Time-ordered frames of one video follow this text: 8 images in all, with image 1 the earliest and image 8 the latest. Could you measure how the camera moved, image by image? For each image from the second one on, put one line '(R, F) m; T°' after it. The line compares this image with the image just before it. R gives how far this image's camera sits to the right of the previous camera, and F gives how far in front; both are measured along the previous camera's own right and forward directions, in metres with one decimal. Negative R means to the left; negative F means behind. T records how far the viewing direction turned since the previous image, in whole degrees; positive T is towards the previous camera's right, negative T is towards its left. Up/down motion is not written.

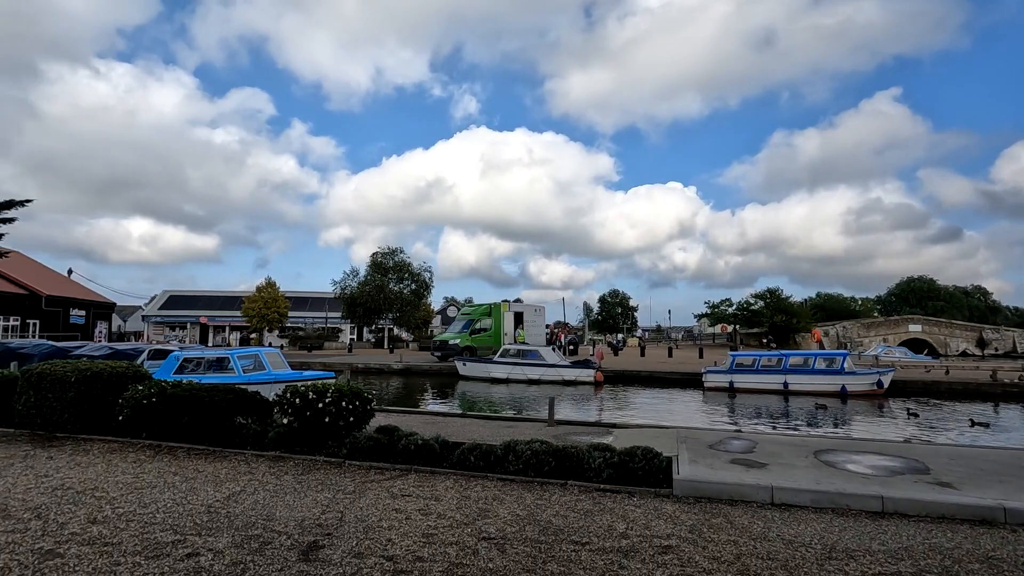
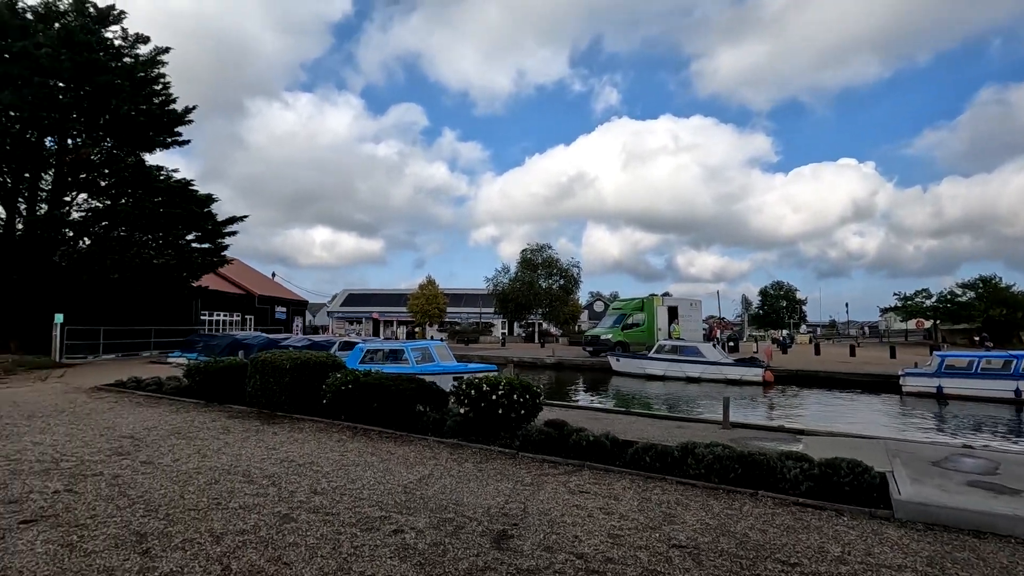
(-0.3, +0.1) m; -15°
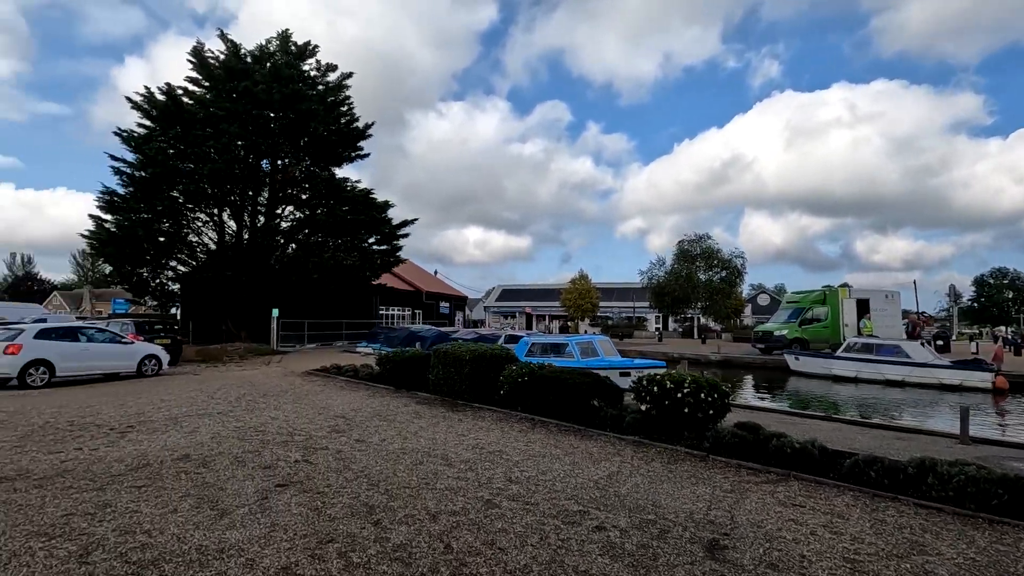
(-0.4, +0.1) m; -16°
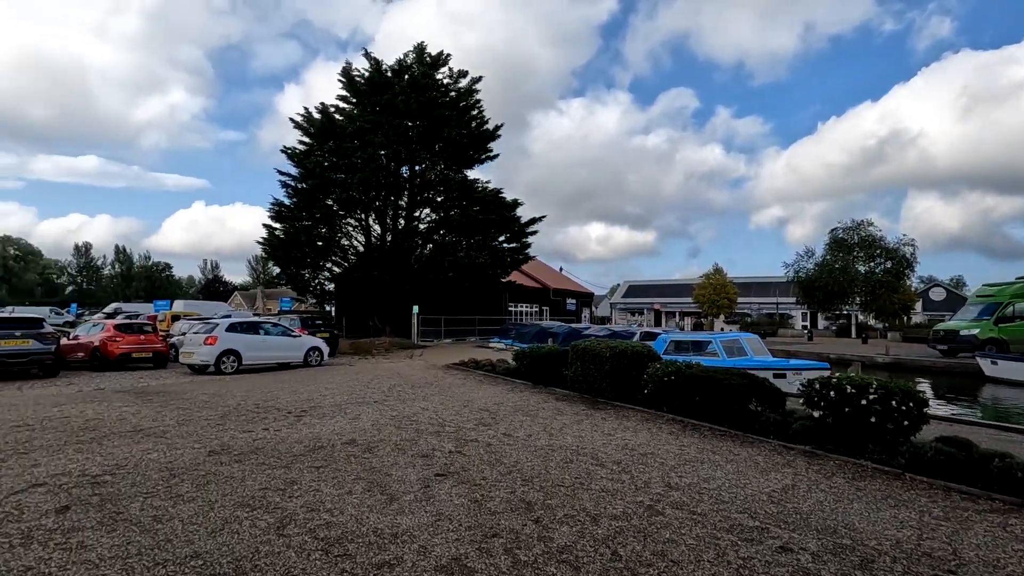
(-0.3, +0.2) m; -13°
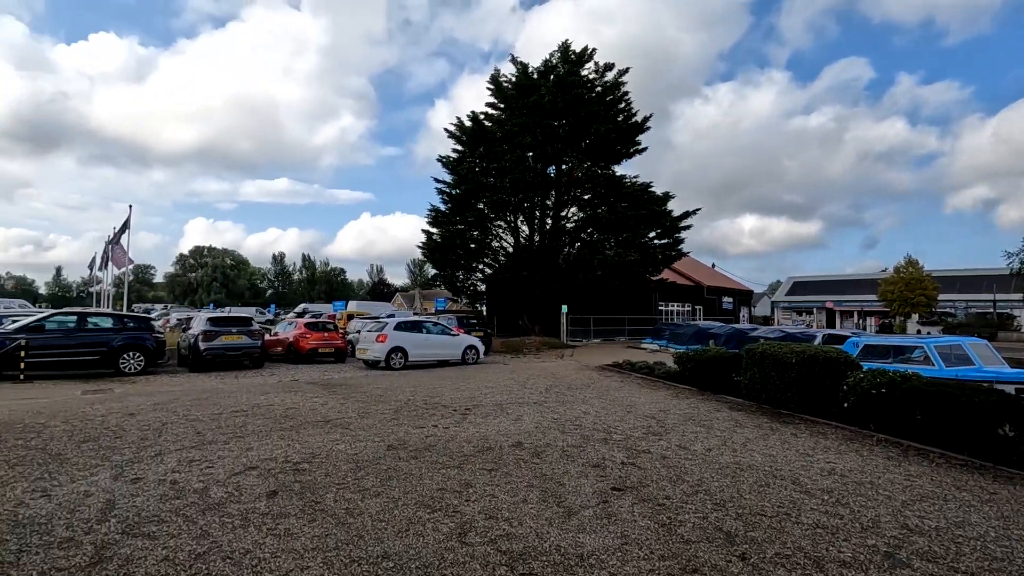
(-0.4, +0.4) m; -15°
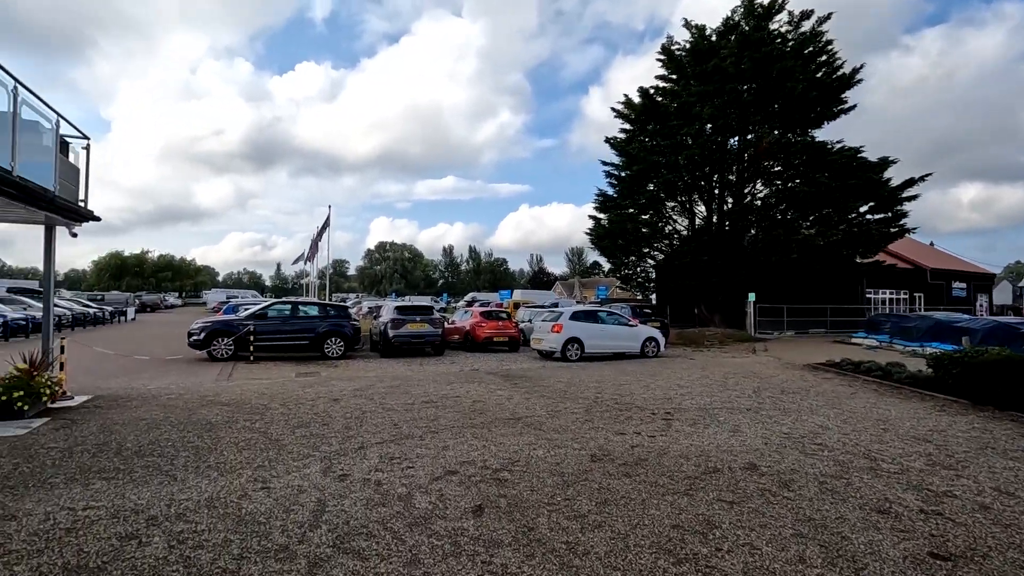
(-0.7, +0.9) m; -17°
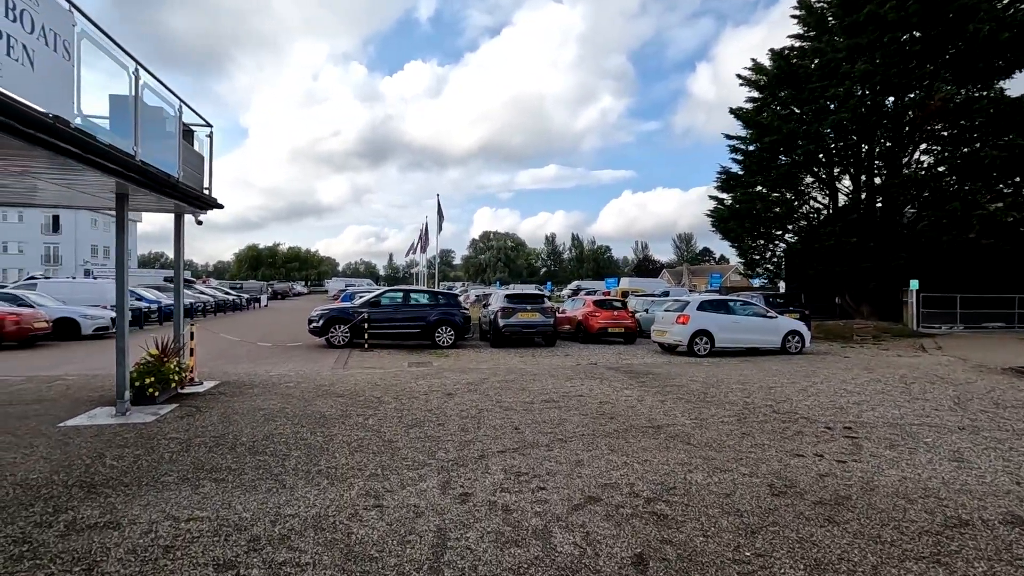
(-0.4, +1.0) m; -11°
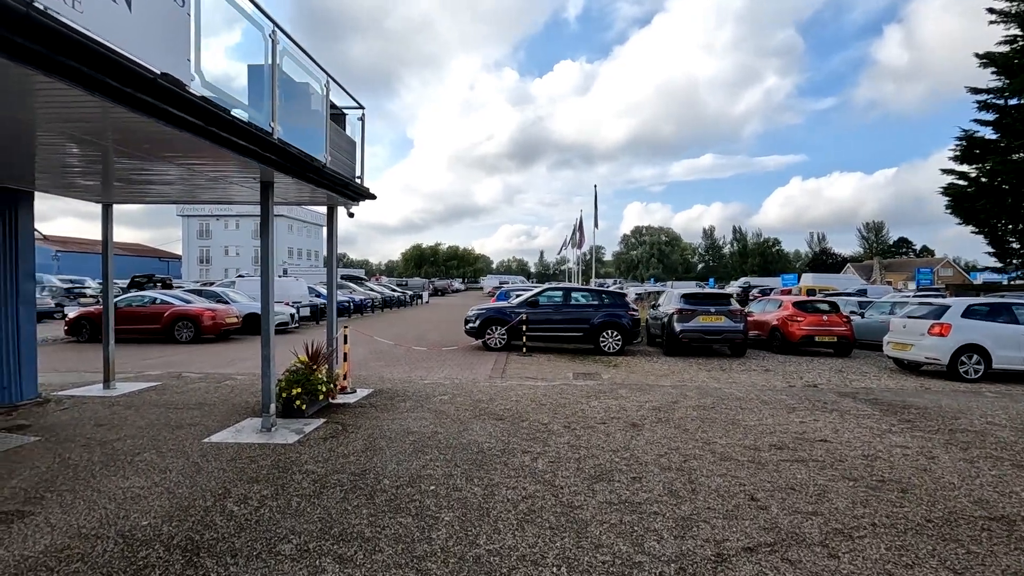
(-0.7, +1.8) m; -16°
